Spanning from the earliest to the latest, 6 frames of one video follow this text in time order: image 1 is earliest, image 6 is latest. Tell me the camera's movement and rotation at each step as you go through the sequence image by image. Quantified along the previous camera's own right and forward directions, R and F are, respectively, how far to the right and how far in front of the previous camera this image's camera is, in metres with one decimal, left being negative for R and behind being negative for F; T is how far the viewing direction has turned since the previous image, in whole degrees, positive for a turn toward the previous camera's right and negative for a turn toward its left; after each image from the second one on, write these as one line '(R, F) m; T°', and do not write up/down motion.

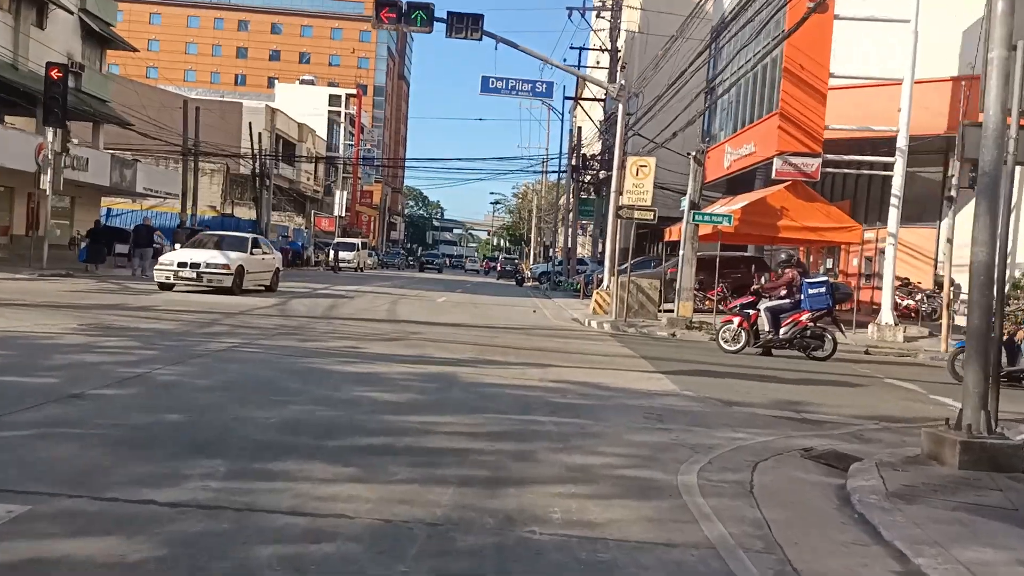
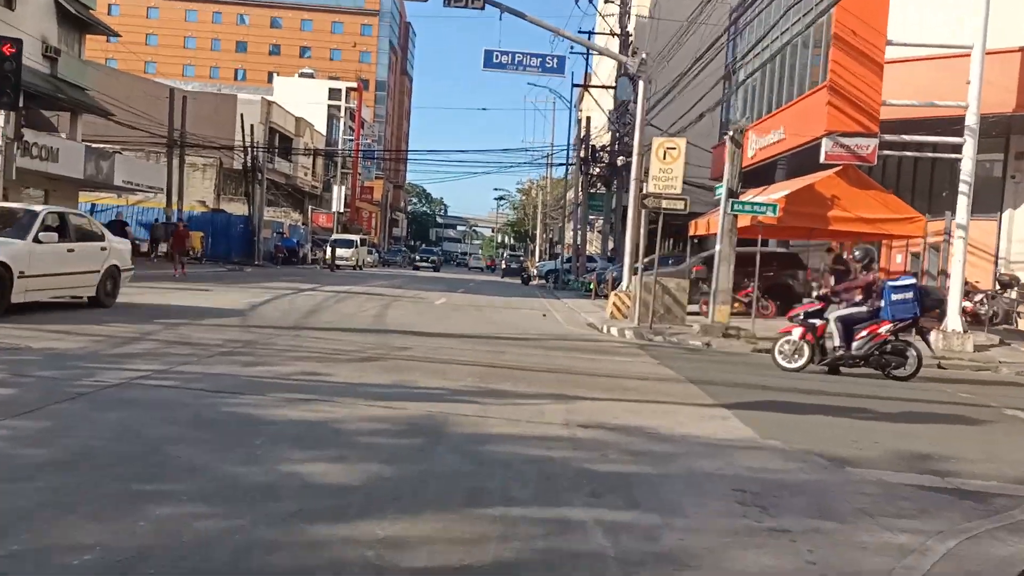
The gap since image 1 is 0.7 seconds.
(-0.1, +2.9) m; 0°
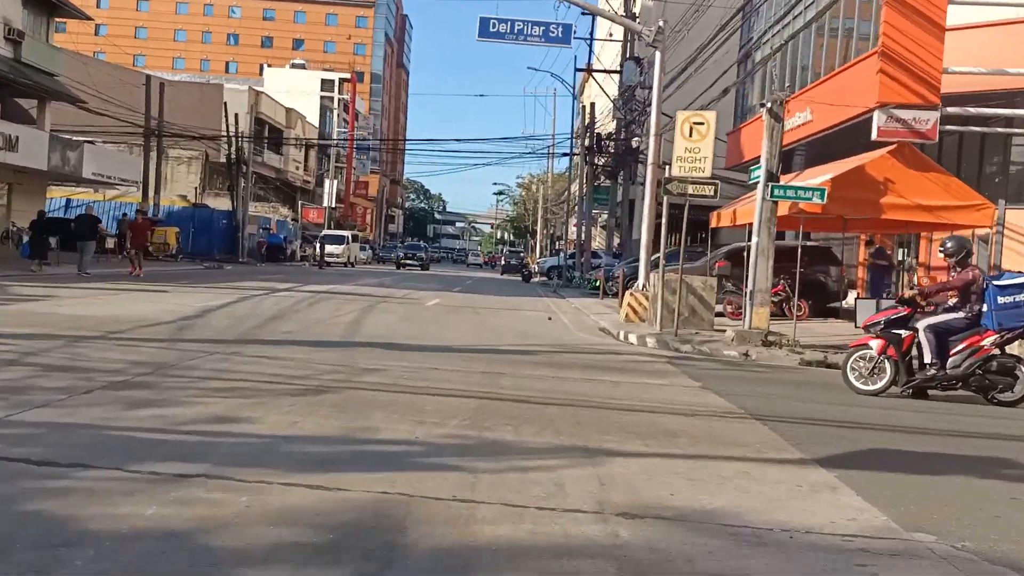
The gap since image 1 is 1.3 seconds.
(0.0, +2.6) m; 0°
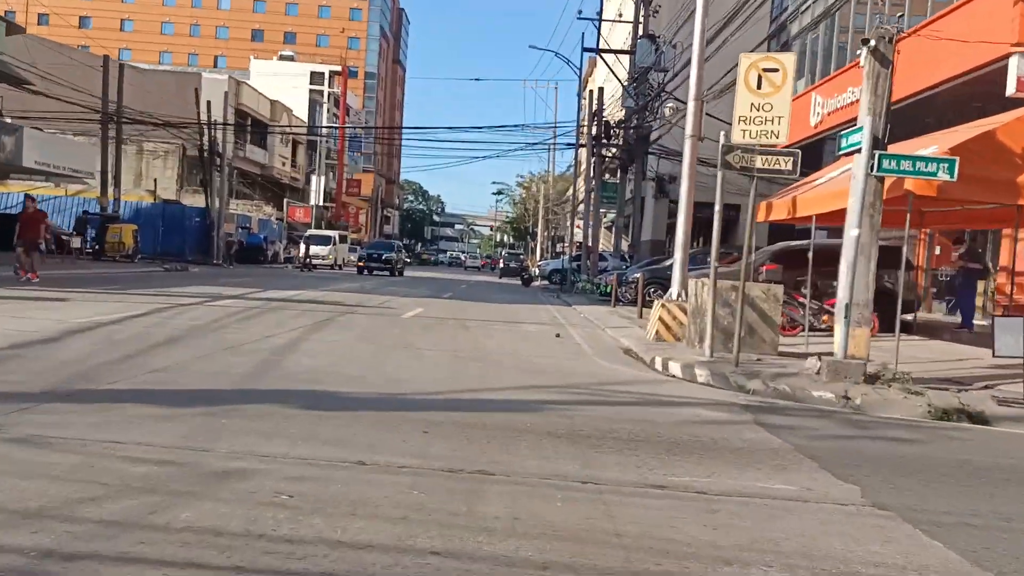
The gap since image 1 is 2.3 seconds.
(0.0, +4.5) m; 0°
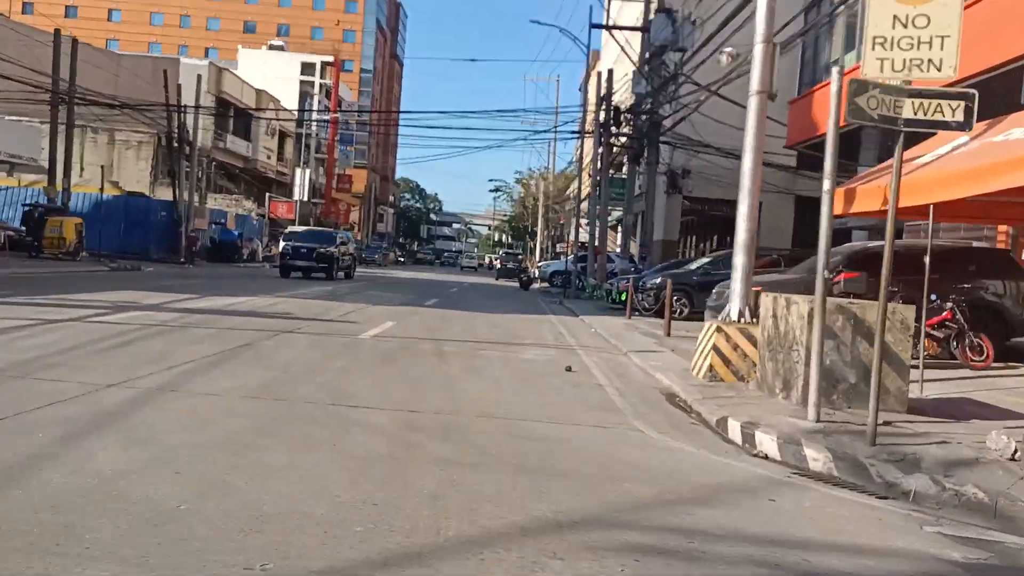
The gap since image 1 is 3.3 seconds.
(+0.1, +4.3) m; 0°
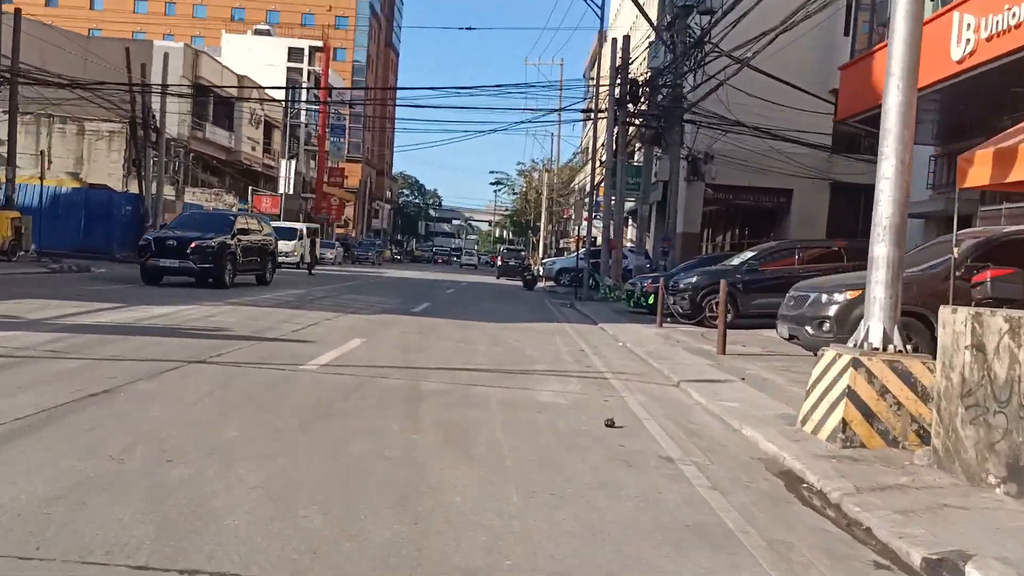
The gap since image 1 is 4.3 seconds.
(-0.1, +4.0) m; 0°
